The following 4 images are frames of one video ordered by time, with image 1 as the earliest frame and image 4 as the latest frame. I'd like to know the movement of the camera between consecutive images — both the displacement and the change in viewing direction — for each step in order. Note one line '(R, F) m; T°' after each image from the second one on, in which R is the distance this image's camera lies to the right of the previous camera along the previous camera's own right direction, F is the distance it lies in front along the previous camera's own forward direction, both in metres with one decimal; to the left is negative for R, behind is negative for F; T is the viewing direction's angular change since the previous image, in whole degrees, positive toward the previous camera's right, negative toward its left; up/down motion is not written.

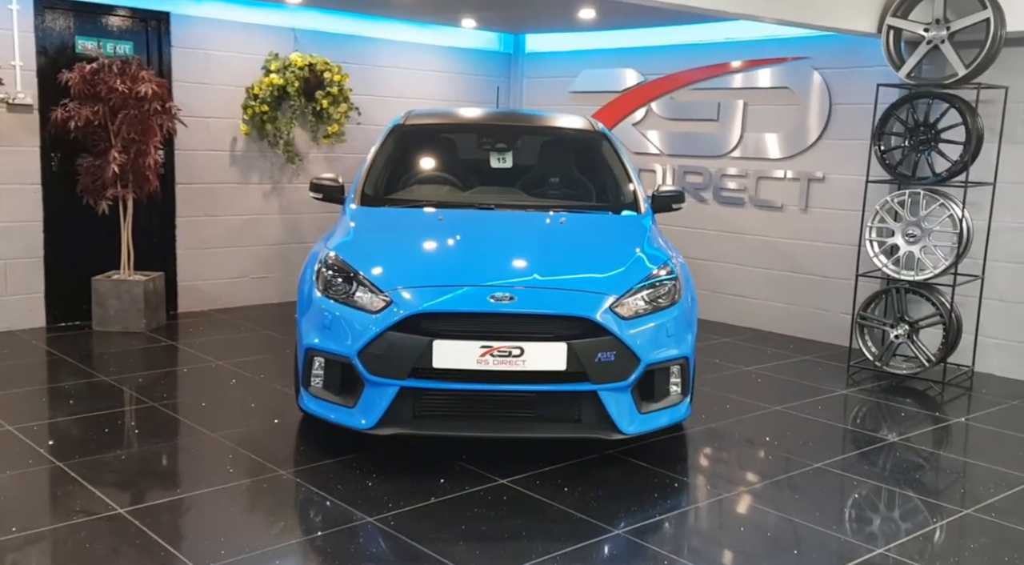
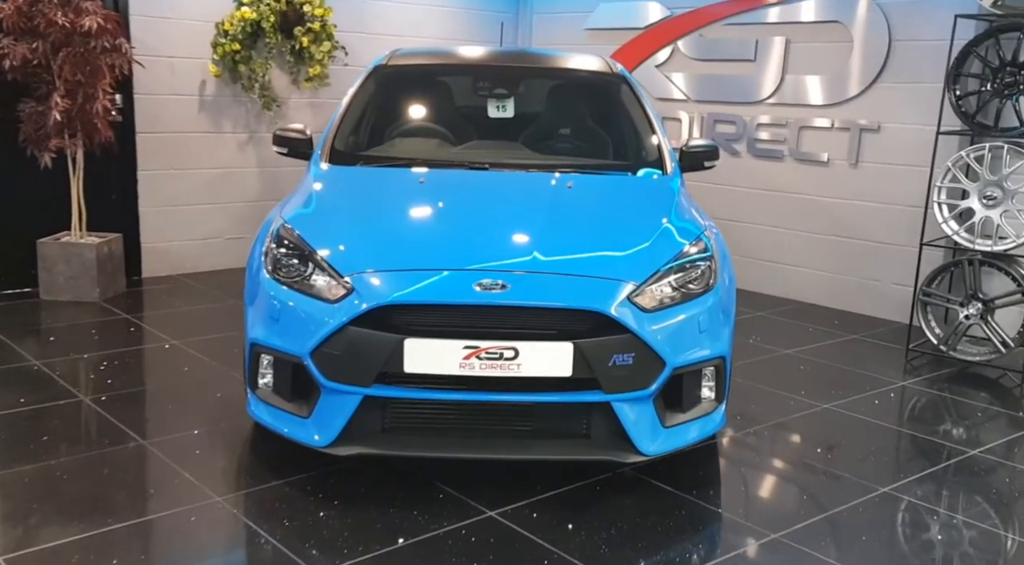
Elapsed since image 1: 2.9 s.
(+0.1, +0.7) m; -1°
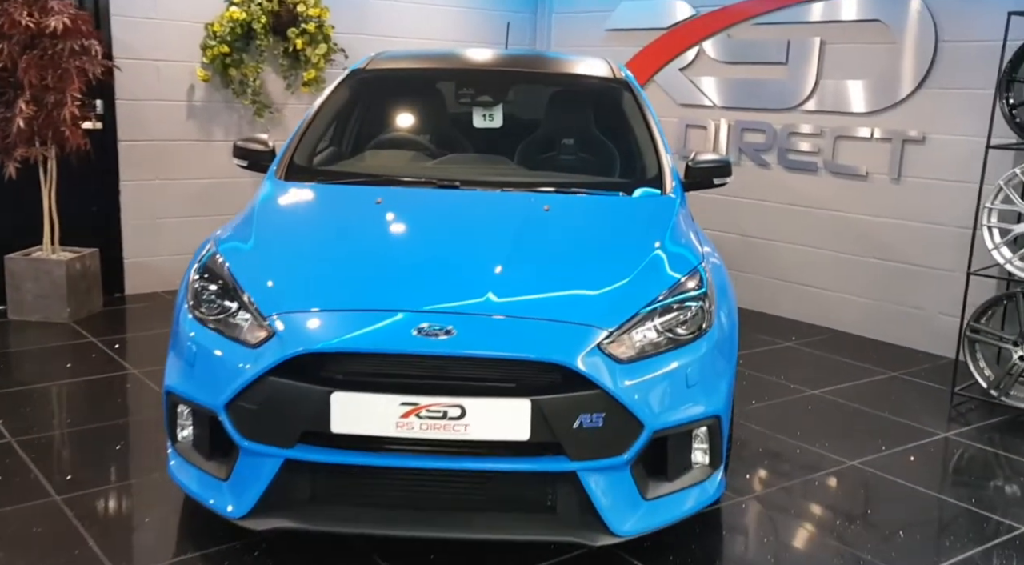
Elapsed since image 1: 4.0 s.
(+0.2, +0.4) m; -3°
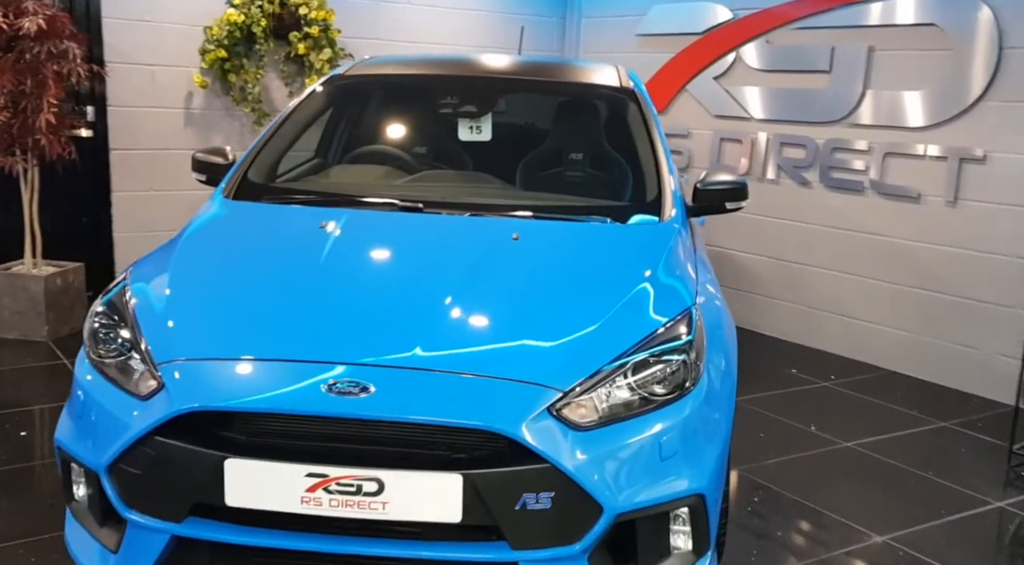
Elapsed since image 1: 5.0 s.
(+0.2, +0.4) m; -4°
